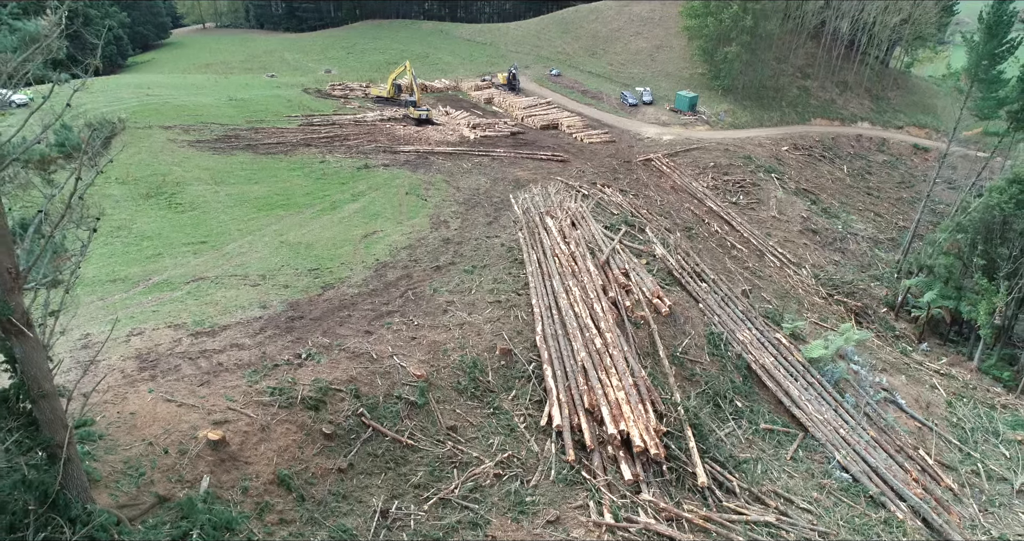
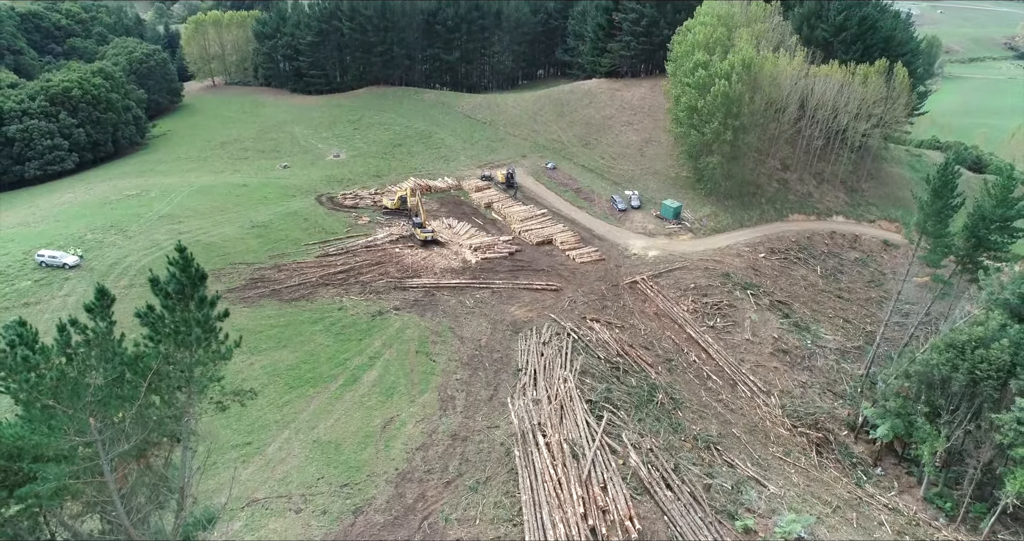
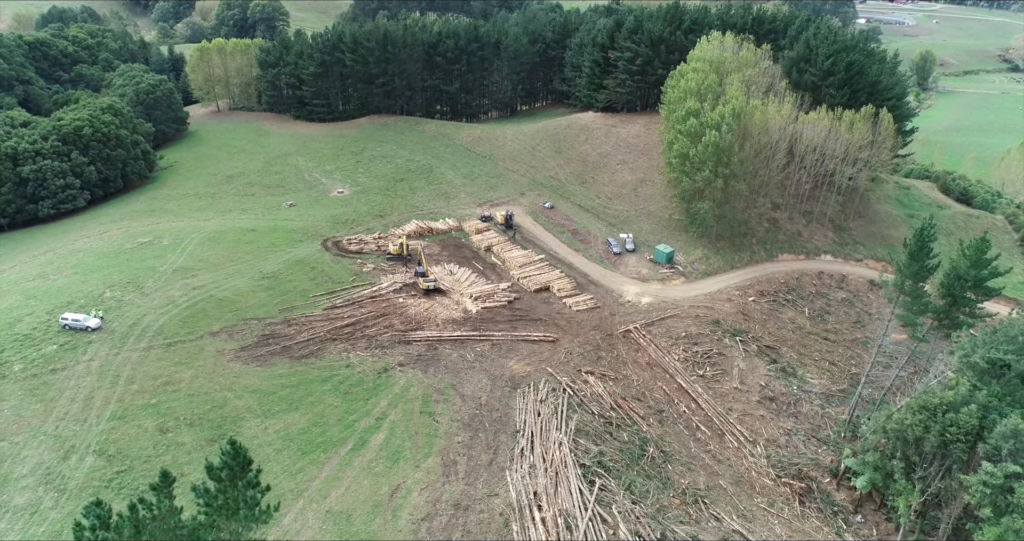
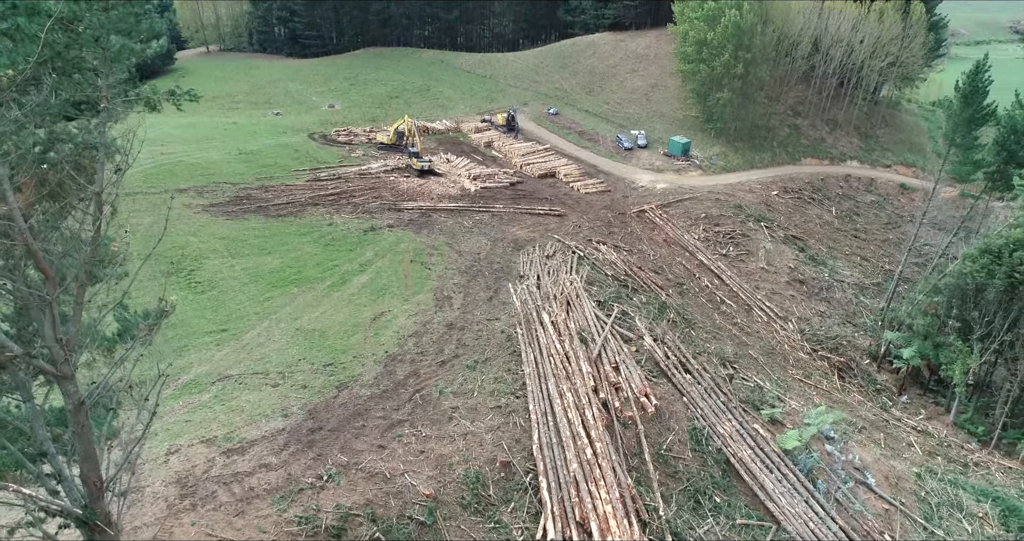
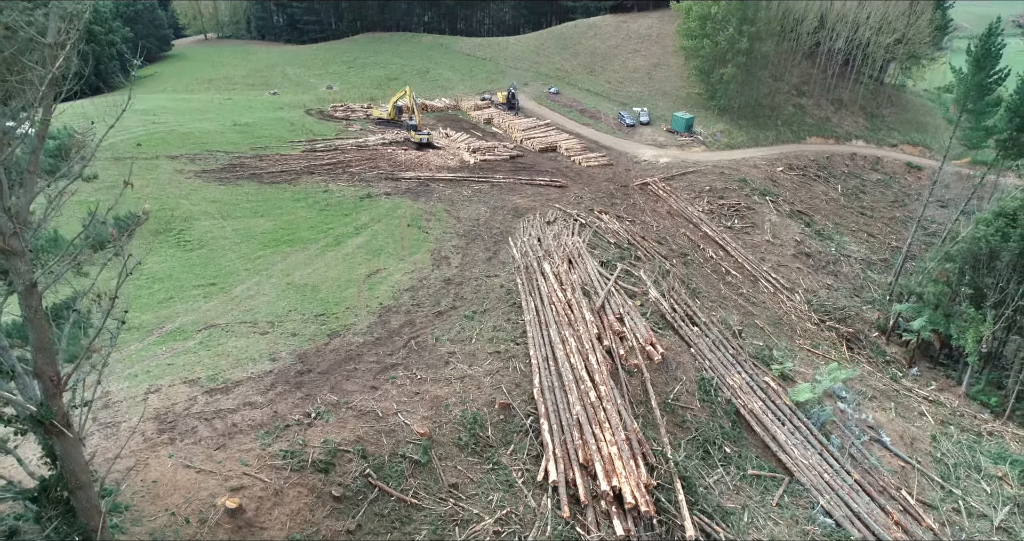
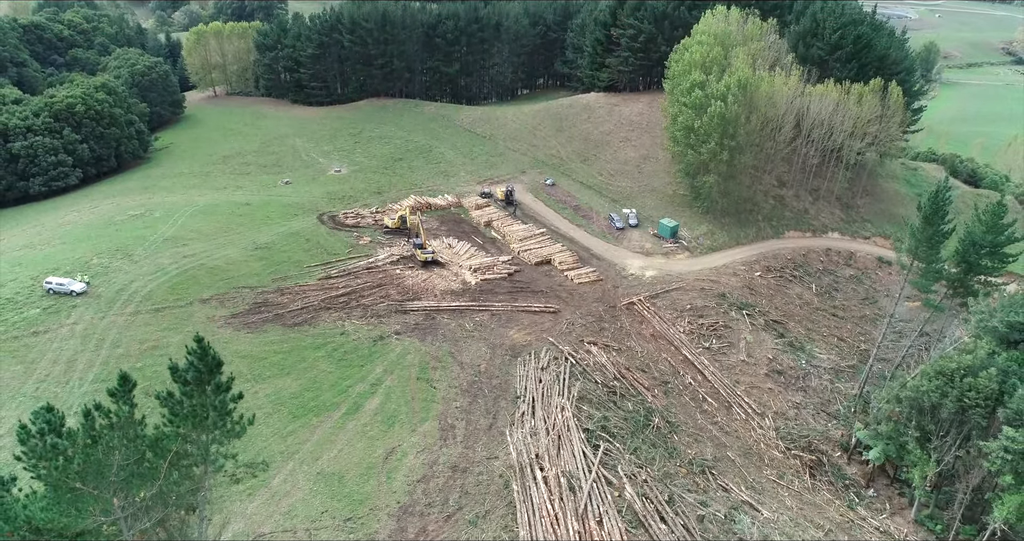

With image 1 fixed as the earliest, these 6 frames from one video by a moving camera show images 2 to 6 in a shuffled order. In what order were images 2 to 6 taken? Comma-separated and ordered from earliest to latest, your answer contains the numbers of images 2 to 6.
5, 4, 2, 6, 3
